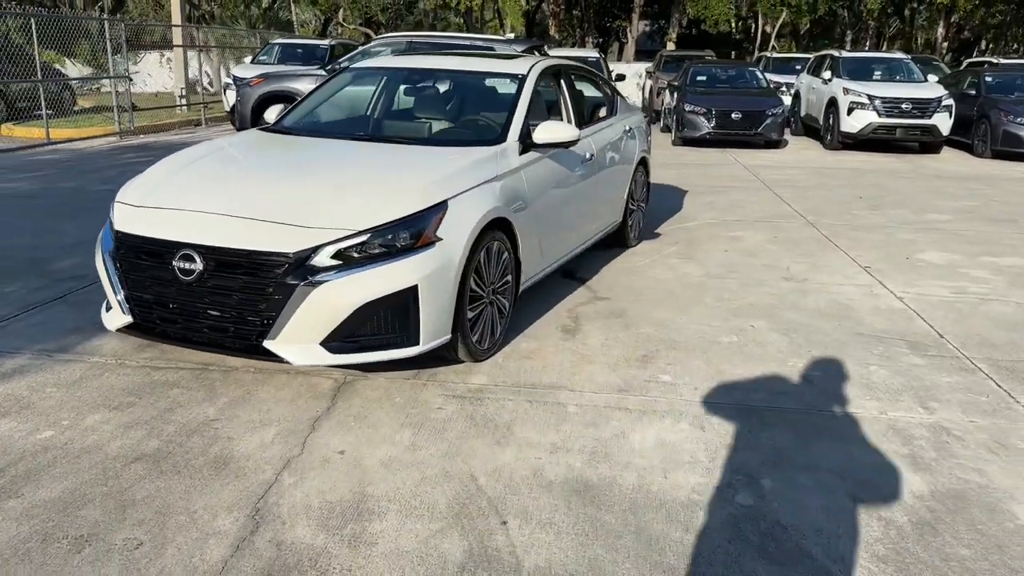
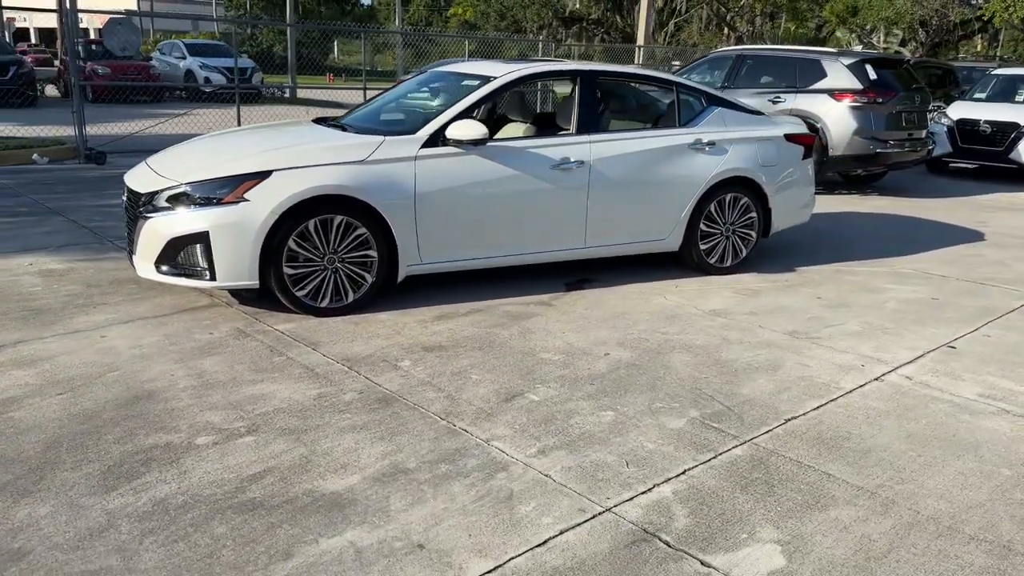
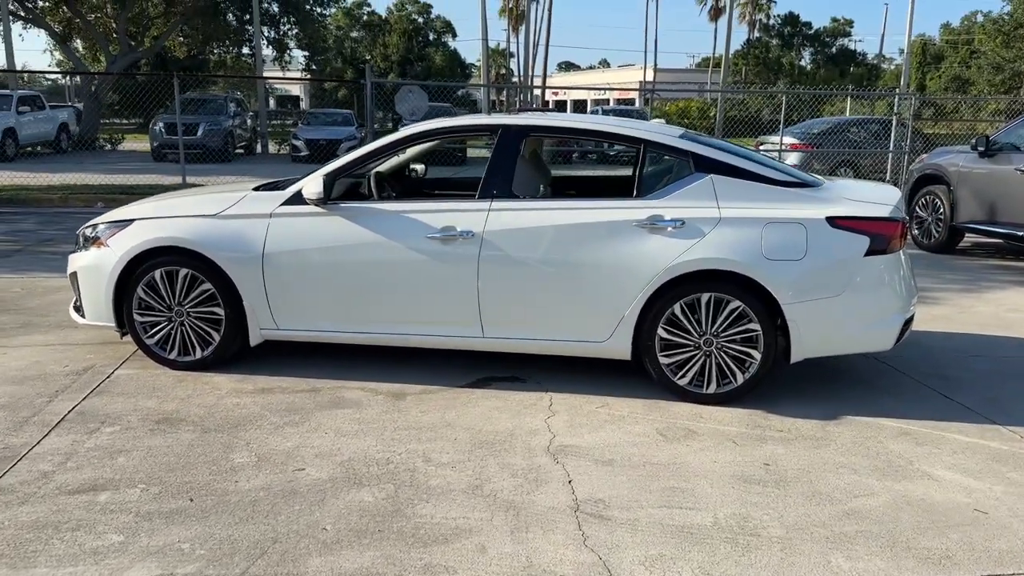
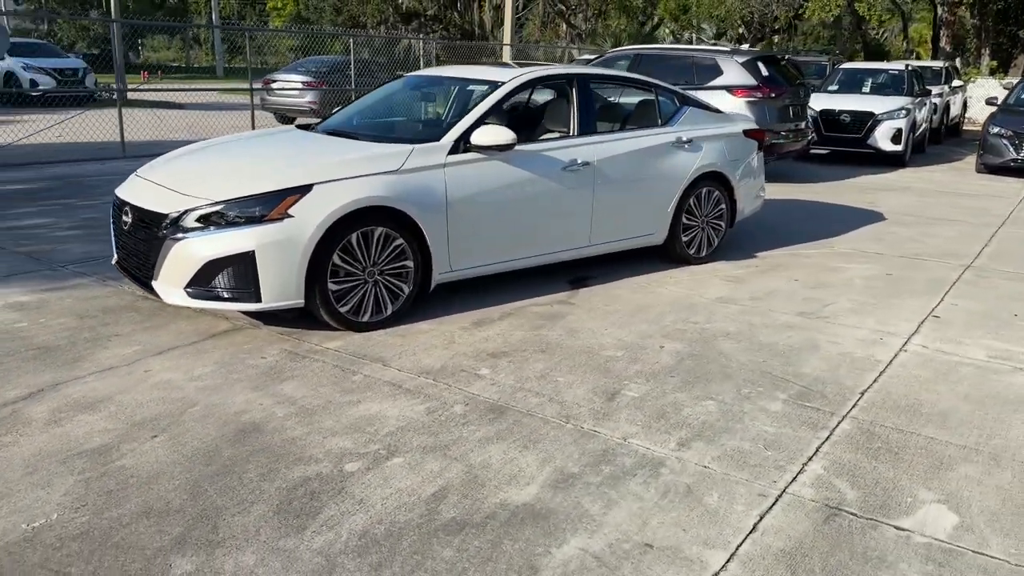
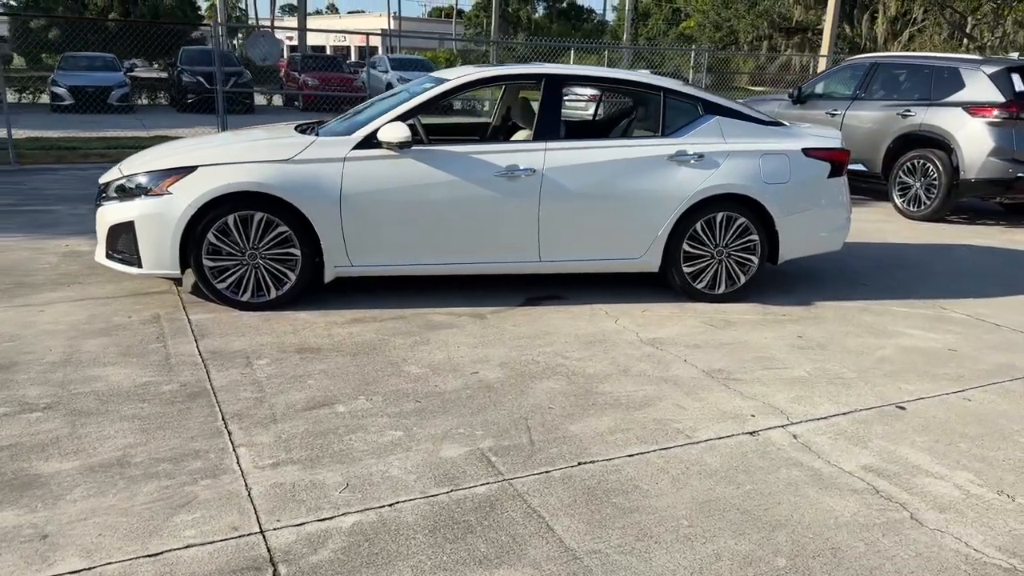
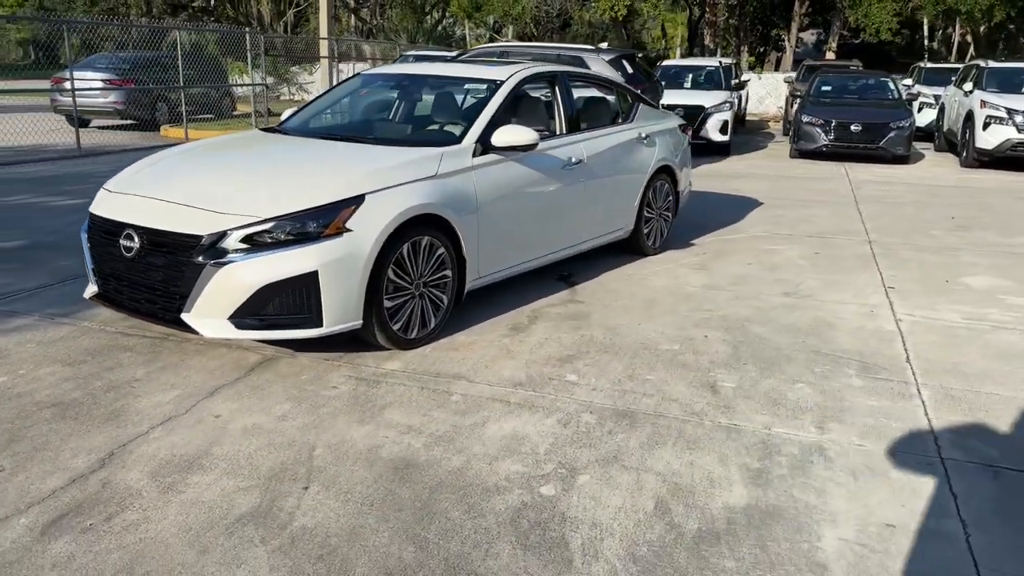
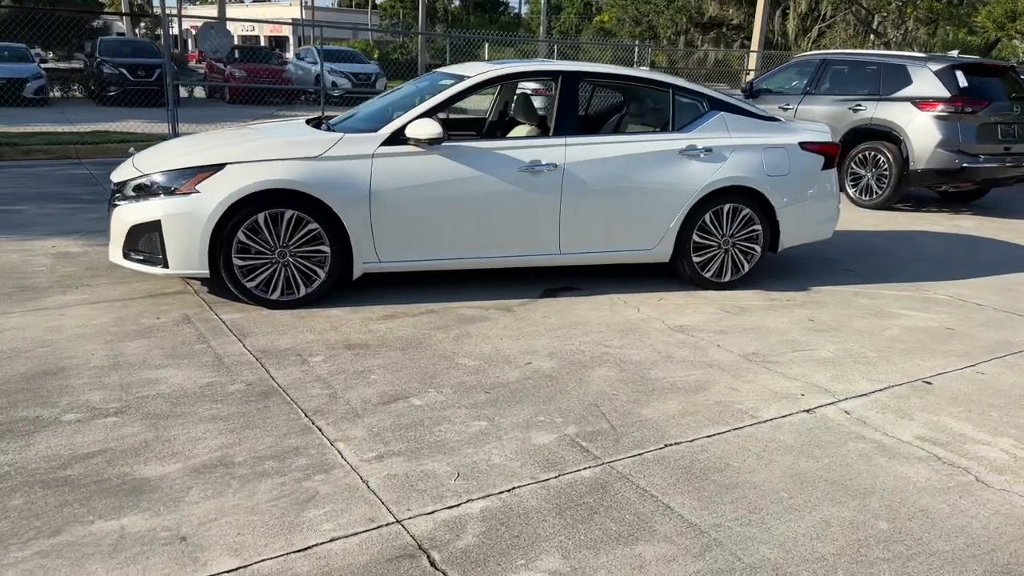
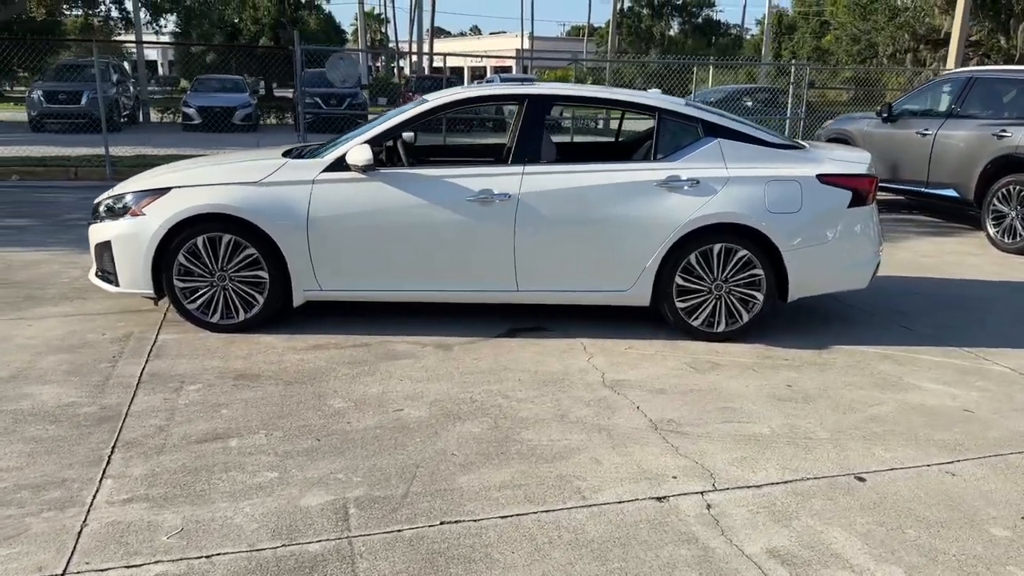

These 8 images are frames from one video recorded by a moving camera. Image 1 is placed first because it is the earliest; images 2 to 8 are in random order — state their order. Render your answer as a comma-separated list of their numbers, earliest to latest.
6, 4, 2, 7, 5, 8, 3
